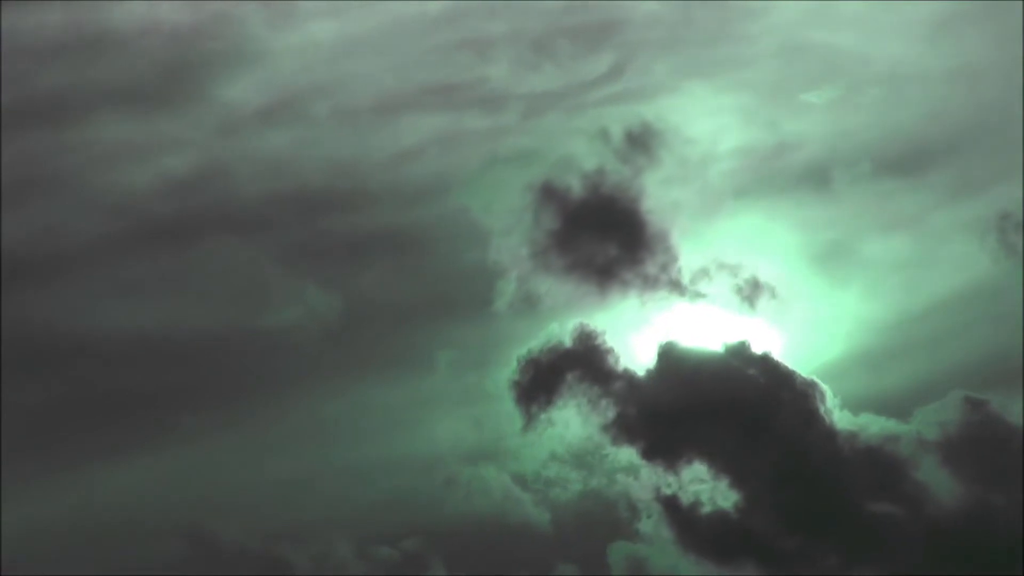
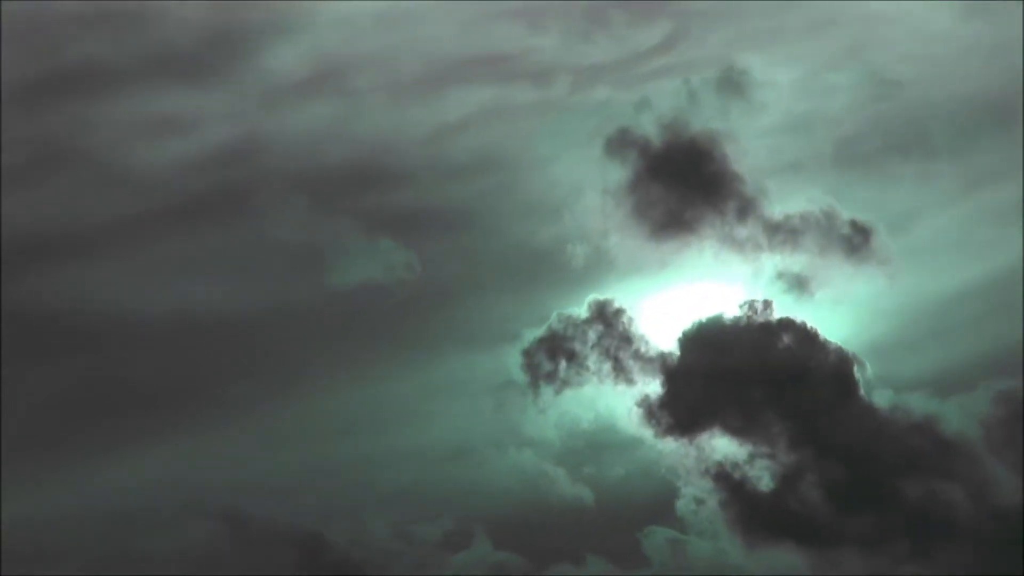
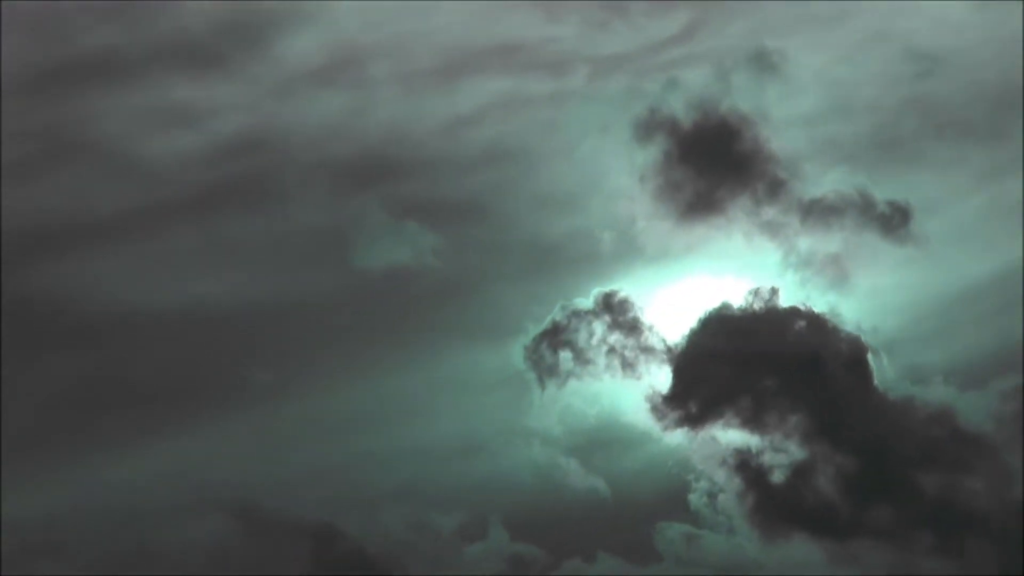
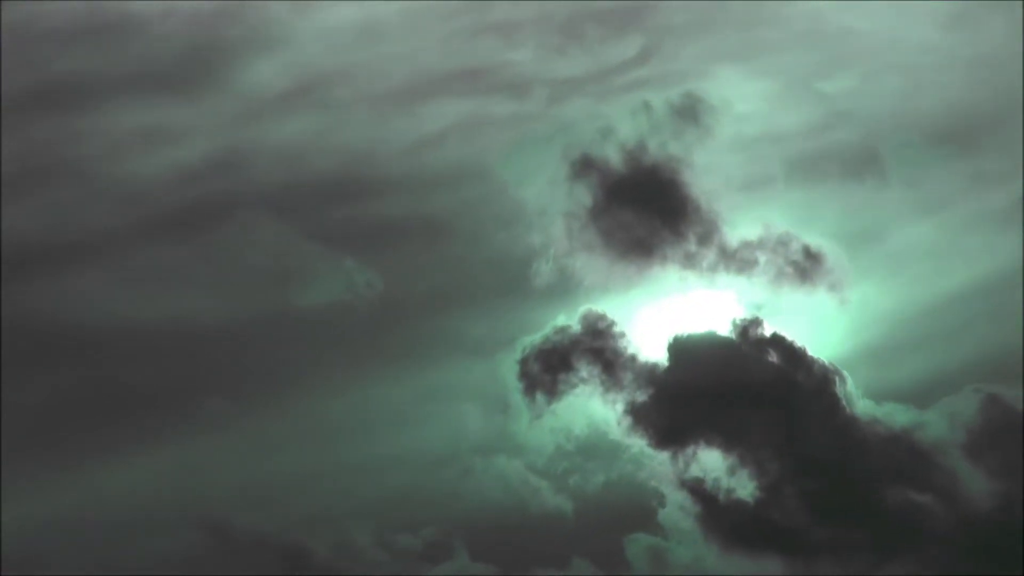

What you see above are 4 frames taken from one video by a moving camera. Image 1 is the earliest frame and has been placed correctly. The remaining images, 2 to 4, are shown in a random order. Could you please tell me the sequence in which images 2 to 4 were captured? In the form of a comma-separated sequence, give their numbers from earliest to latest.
4, 2, 3
